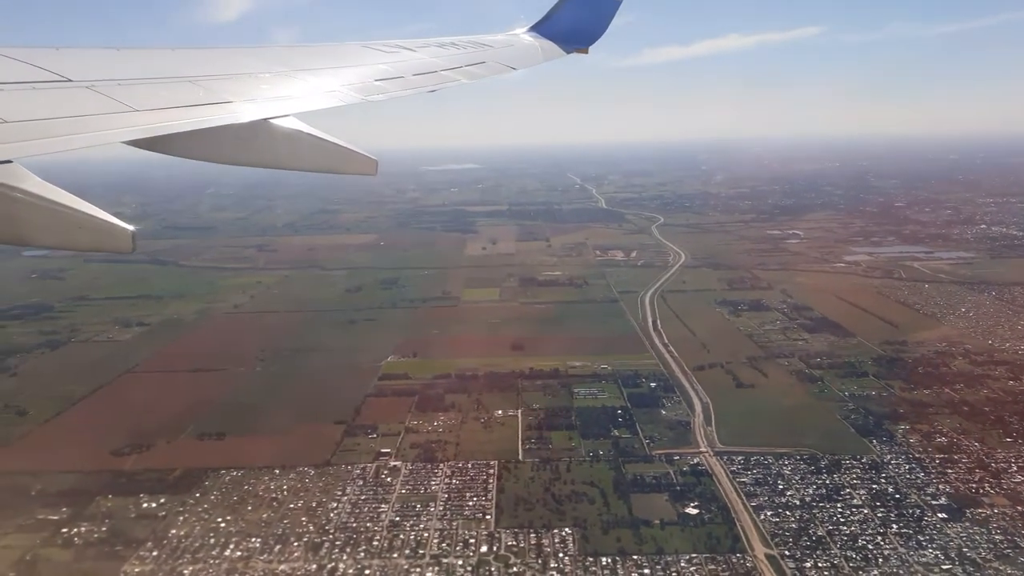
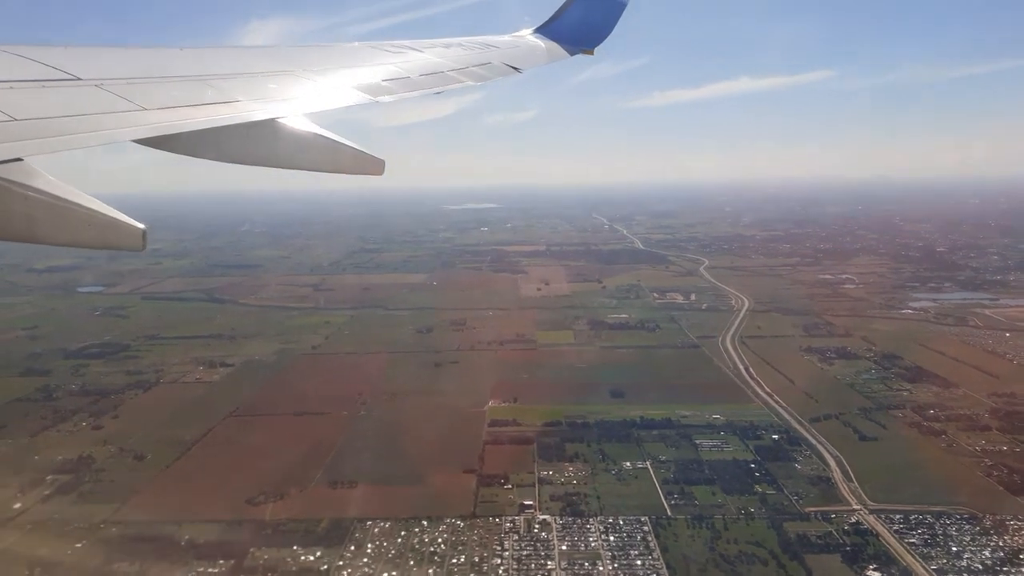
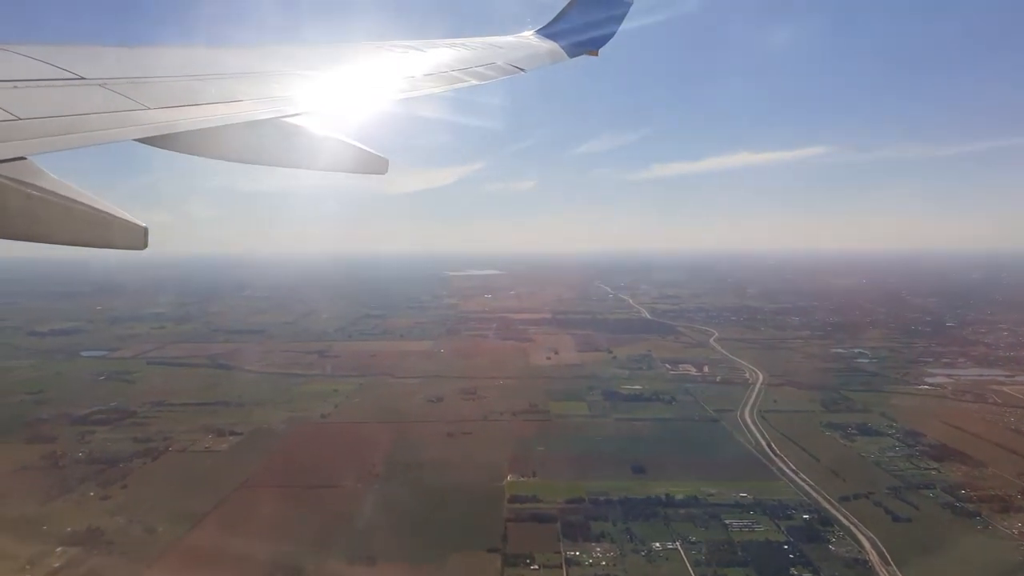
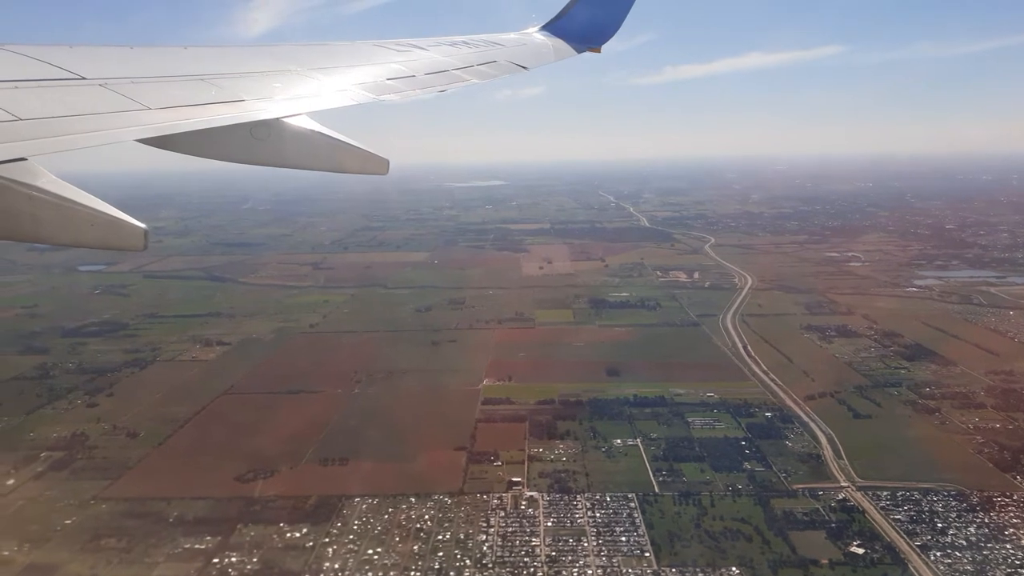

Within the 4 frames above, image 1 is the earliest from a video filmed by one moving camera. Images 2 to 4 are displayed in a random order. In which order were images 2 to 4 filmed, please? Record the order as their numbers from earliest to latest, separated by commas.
4, 2, 3
